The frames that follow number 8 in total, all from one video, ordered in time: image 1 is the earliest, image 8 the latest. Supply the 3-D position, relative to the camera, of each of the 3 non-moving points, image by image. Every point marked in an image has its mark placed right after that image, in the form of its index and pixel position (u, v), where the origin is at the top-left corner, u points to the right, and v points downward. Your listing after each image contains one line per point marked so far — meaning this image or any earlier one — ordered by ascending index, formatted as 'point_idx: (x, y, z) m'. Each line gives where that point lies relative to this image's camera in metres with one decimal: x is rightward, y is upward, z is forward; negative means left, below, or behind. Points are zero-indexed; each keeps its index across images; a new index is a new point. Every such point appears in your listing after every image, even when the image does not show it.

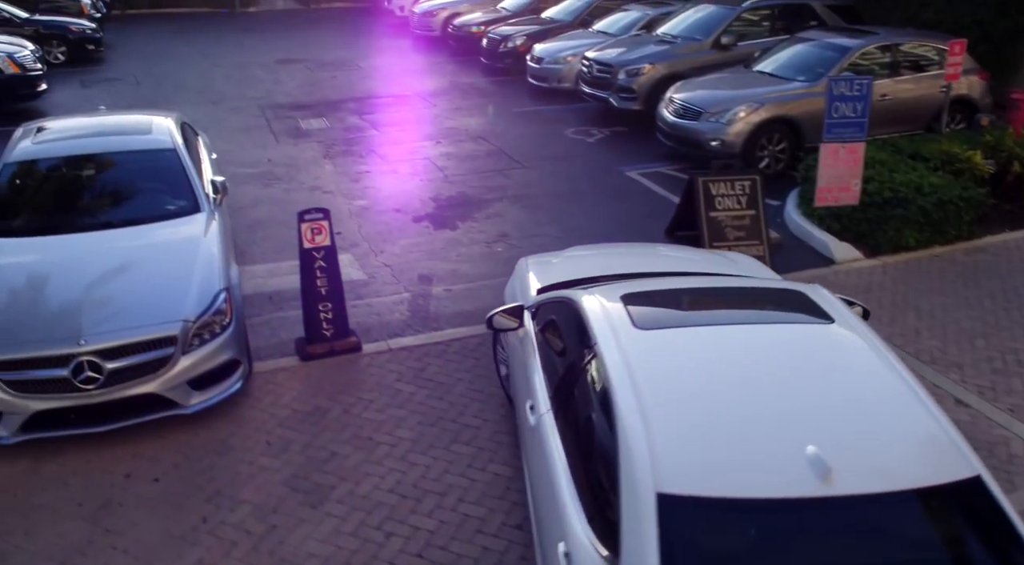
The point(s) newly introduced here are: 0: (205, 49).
0: (-7.5, +5.8, +19.0) m
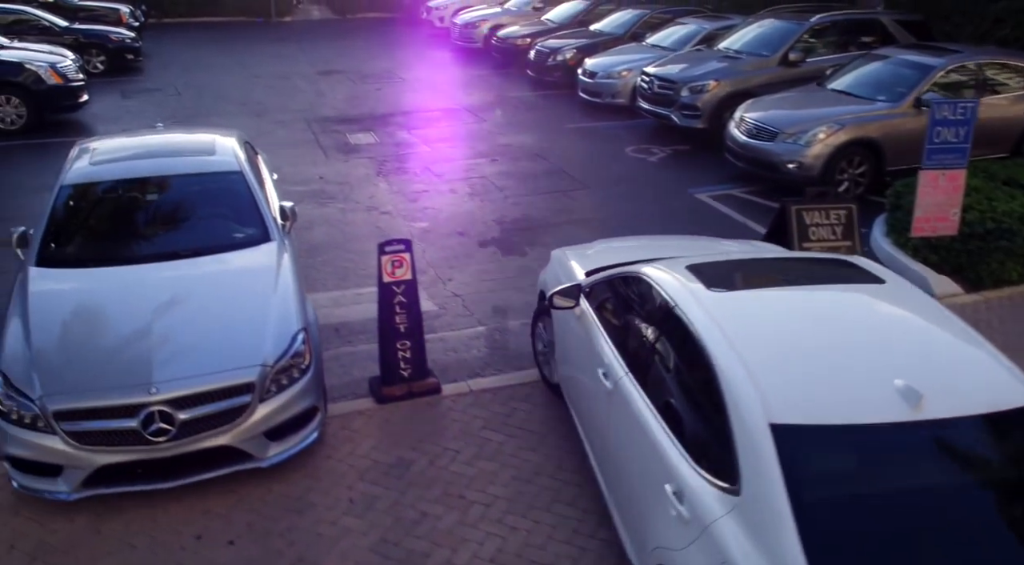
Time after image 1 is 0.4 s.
0: (-6.5, +5.4, +18.7) m
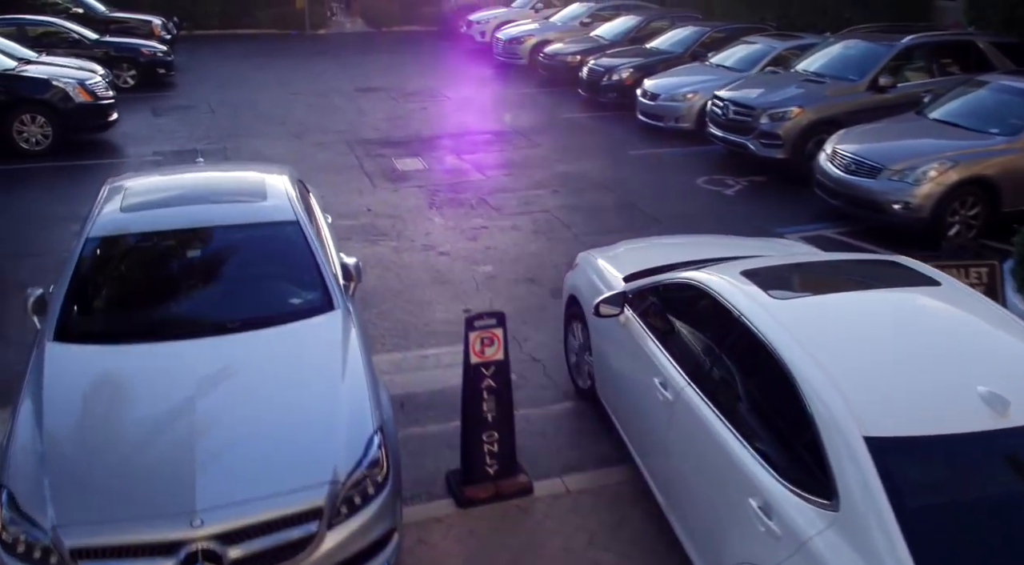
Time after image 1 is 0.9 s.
0: (-5.4, +4.8, +18.0) m
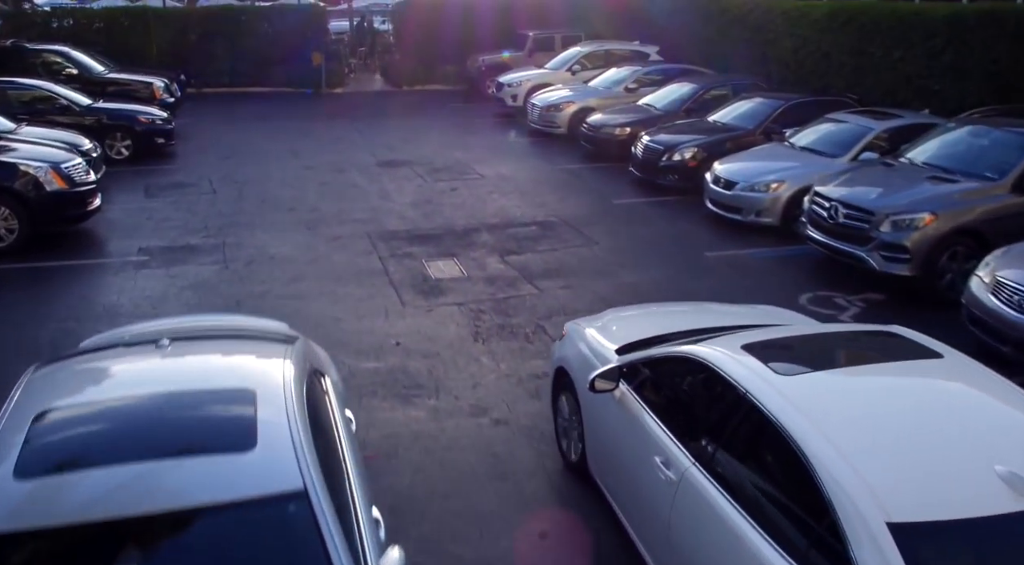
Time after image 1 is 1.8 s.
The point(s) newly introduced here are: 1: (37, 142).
0: (-4.6, +2.9, +16.2) m
1: (-6.9, +2.1, +11.2) m
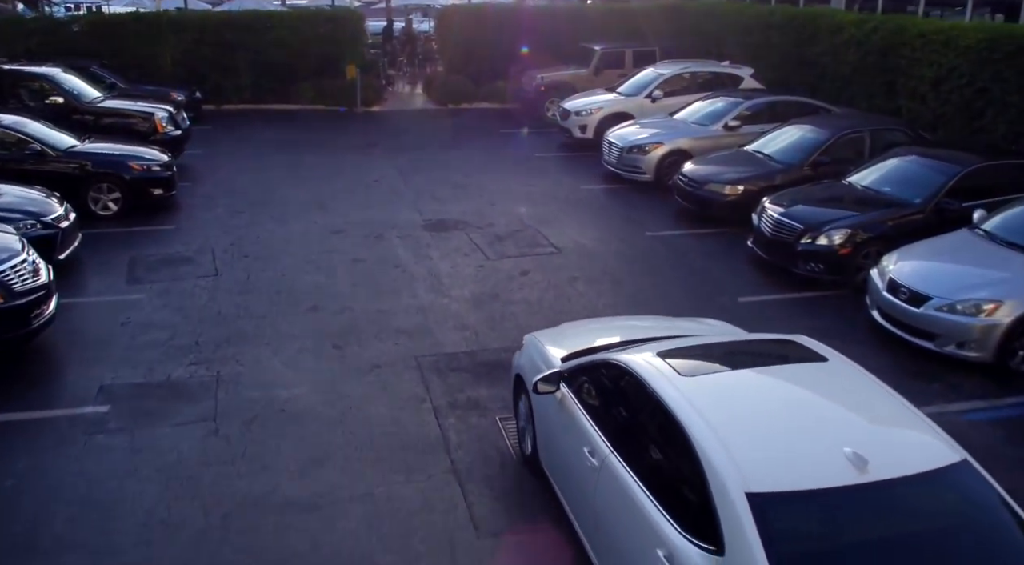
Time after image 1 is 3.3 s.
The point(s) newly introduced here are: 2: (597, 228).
0: (-3.3, +1.6, +13.4) m
1: (-5.8, +0.8, +8.4) m
2: (+1.3, +0.9, +12.1) m
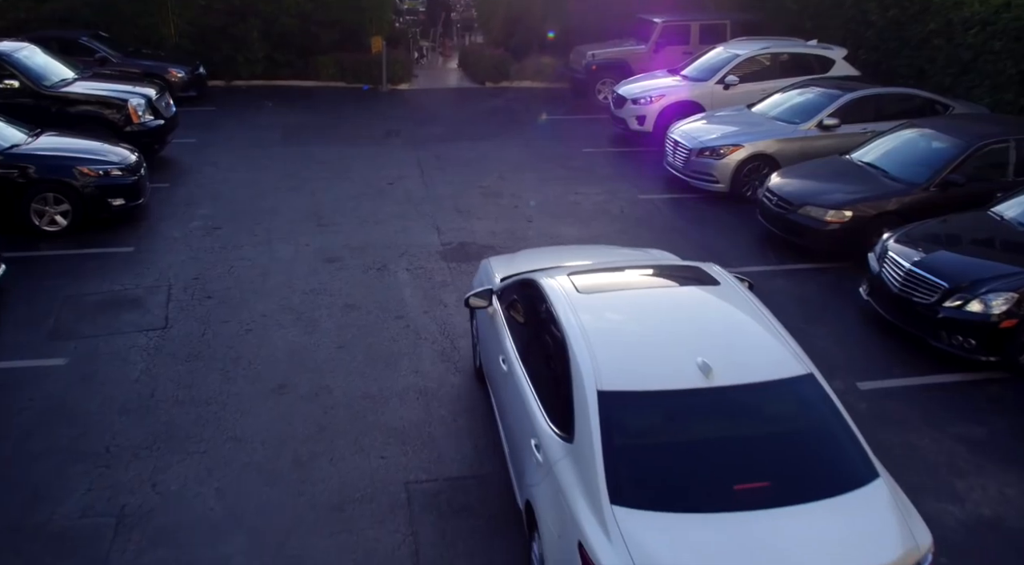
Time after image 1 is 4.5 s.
0: (-2.7, +1.3, +11.1) m
1: (-5.5, +0.3, +6.3) m
2: (+1.8, +0.3, +9.6) m
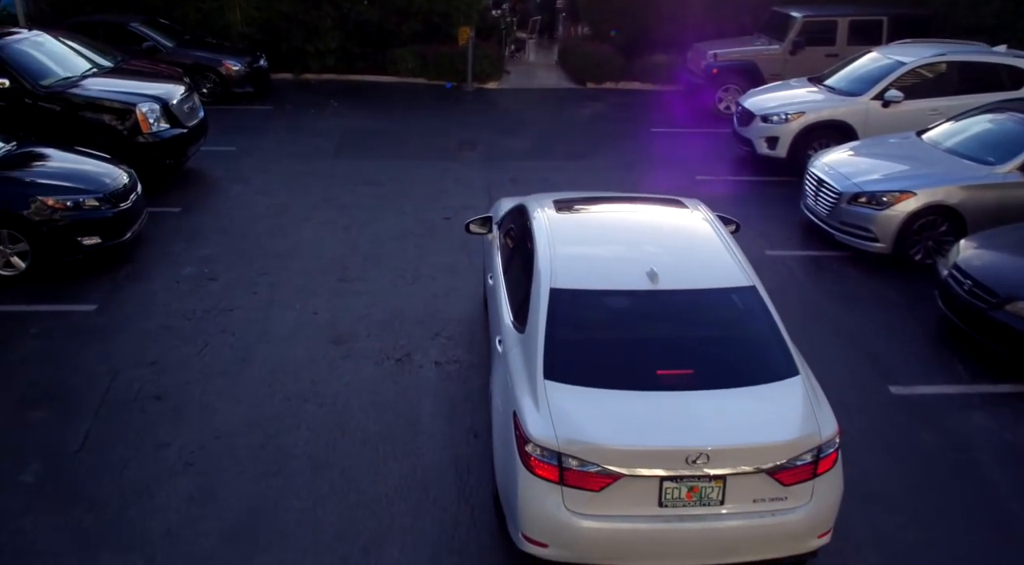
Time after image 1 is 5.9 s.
0: (-1.7, +0.5, +8.9) m
1: (-5.2, -0.3, +4.5) m
2: (+2.5, -0.7, +6.8) m
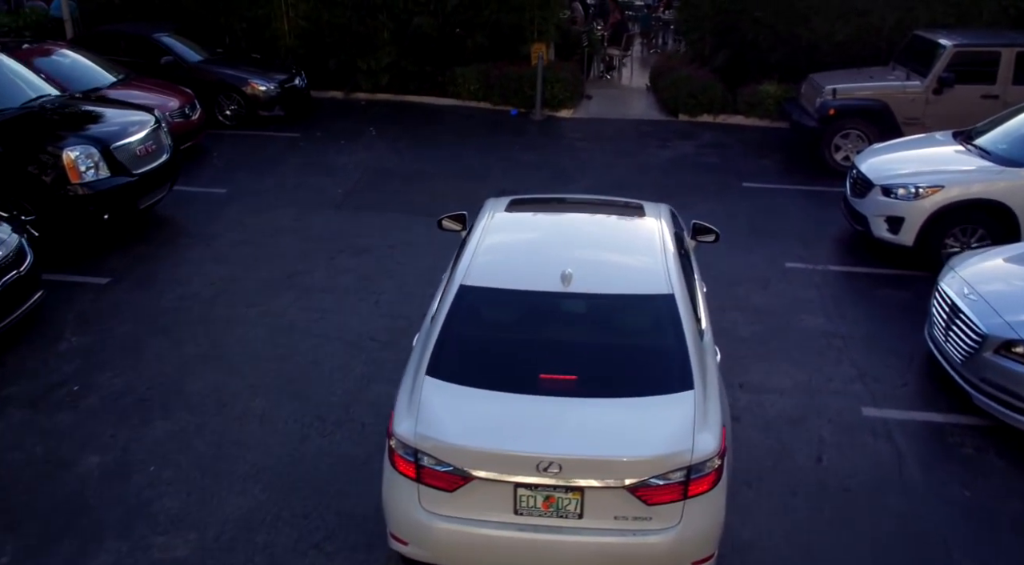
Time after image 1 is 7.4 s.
0: (-1.8, -0.5, +6.8) m
1: (-6.0, -1.1, +3.0) m
2: (+1.9, -2.1, +4.1) m
